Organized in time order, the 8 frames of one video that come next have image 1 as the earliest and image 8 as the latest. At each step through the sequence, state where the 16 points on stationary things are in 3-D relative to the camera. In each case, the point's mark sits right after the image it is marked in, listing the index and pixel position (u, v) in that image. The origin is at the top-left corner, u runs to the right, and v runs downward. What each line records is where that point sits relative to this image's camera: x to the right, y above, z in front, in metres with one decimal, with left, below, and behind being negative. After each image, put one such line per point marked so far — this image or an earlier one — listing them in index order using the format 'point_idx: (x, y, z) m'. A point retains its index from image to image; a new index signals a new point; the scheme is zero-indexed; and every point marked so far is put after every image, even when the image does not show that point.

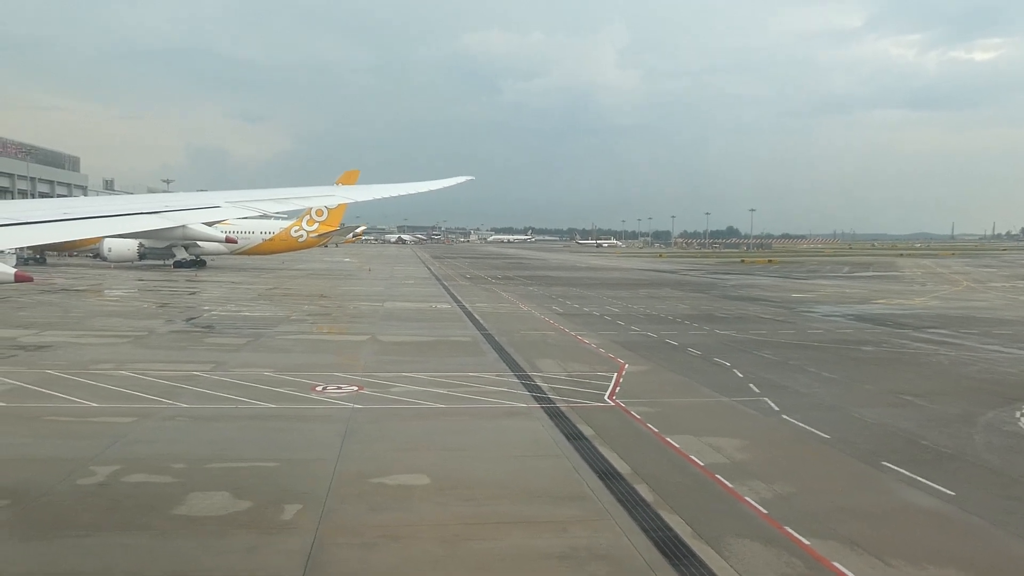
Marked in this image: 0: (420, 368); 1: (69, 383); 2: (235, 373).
0: (-1.9, -1.7, +17.0) m
1: (-7.9, -1.7, +14.7) m
2: (-5.4, -1.7, +16.2) m
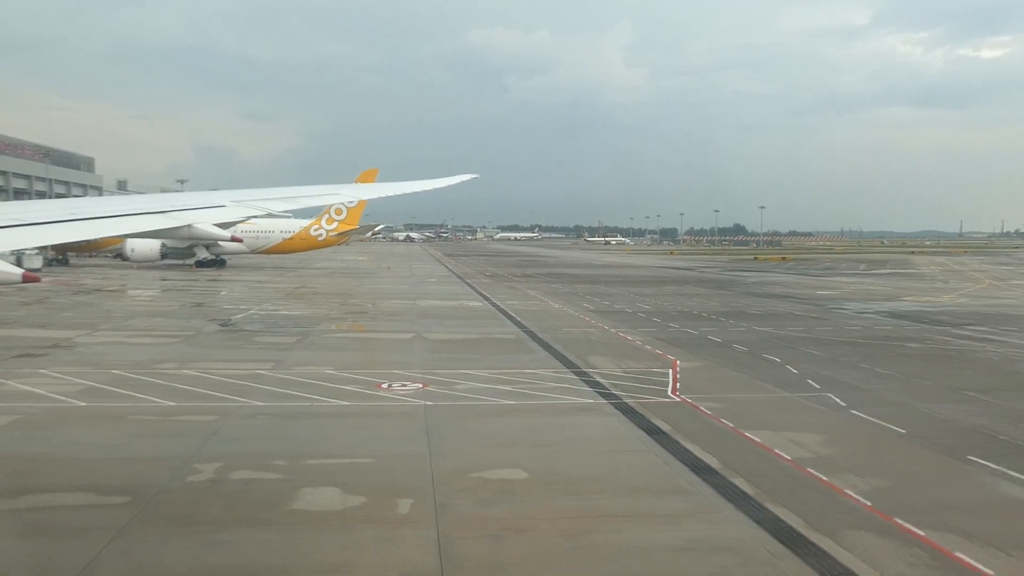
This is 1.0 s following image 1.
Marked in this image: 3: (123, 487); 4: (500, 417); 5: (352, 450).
0: (-0.7, -1.6, +17.3) m
1: (-6.8, -1.7, +14.9) m
2: (-4.3, -1.6, +16.5) m
3: (-4.4, -2.2, +9.2) m
4: (-0.2, -2.0, +12.7) m
5: (-2.1, -2.2, +10.9) m
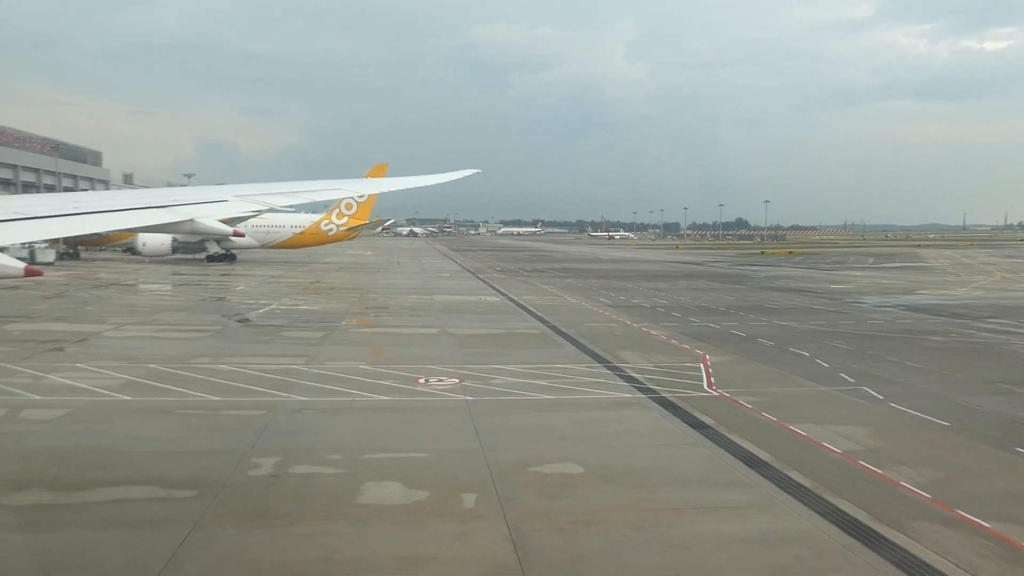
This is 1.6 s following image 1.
0: (-0.1, -1.5, +17.4) m
1: (-6.1, -1.6, +15.0) m
2: (-3.7, -1.6, +16.6) m
3: (-3.7, -2.2, +9.4) m
4: (+0.5, -1.9, +12.9) m
5: (-1.4, -2.1, +11.1) m
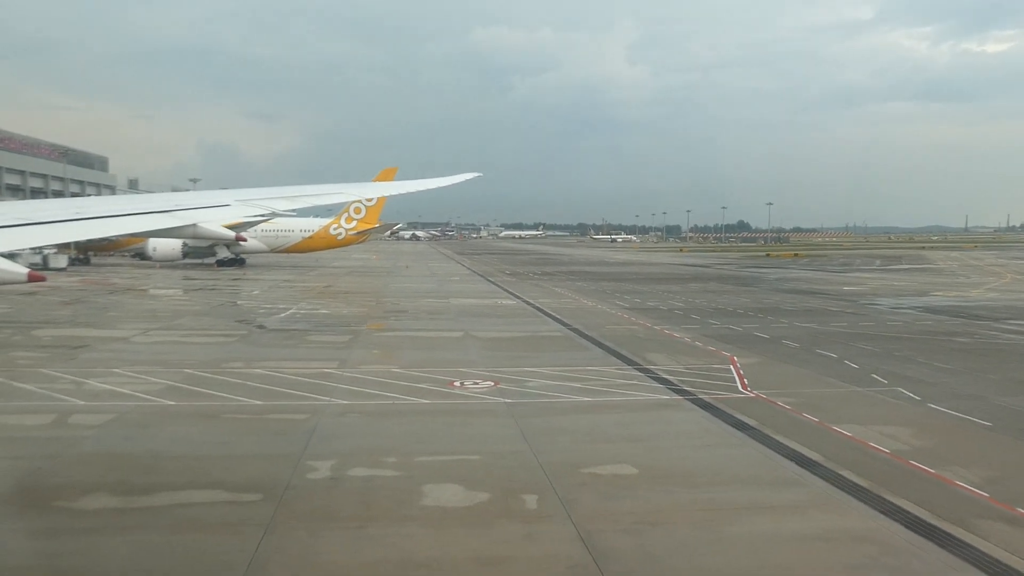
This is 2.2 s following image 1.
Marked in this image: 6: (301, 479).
0: (+0.5, -1.6, +17.5) m
1: (-5.5, -1.7, +15.1) m
2: (-3.0, -1.7, +16.7) m
3: (-3.0, -2.3, +9.5) m
4: (+1.2, -2.0, +13.0) m
5: (-0.8, -2.2, +11.2) m
6: (-2.5, -2.3, +9.7) m
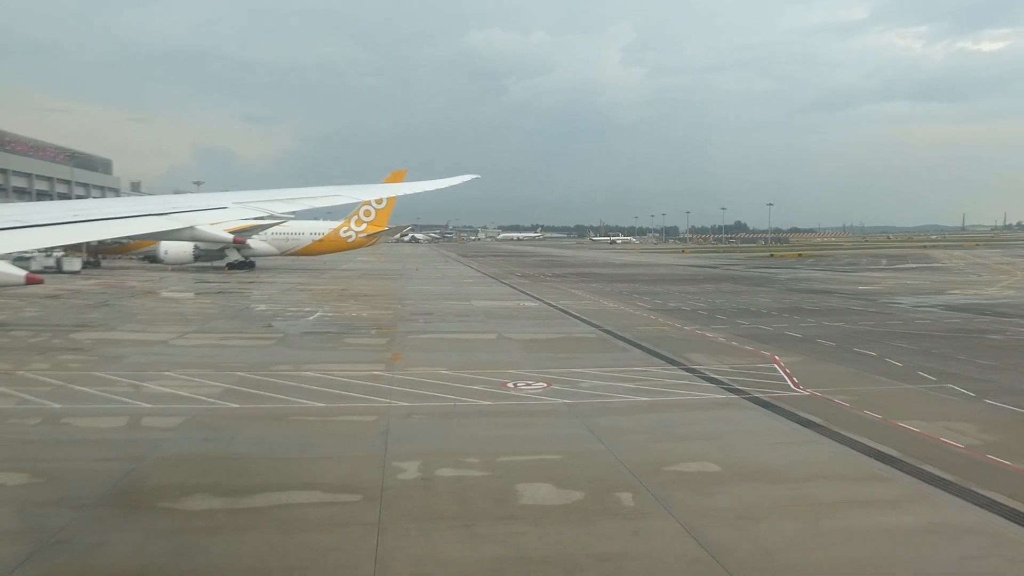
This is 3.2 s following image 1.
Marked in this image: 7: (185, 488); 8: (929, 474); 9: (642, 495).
0: (+1.5, -1.6, +17.7) m
1: (-4.5, -1.8, +15.2) m
2: (-2.0, -1.7, +16.8) m
3: (-2.0, -2.3, +9.6) m
4: (+2.2, -2.0, +13.1) m
5: (+0.3, -2.2, +11.3) m
6: (-1.4, -2.3, +9.8) m
7: (-3.7, -2.3, +9.3) m
8: (+4.9, -2.2, +9.7) m
9: (+1.5, -2.3, +9.3) m
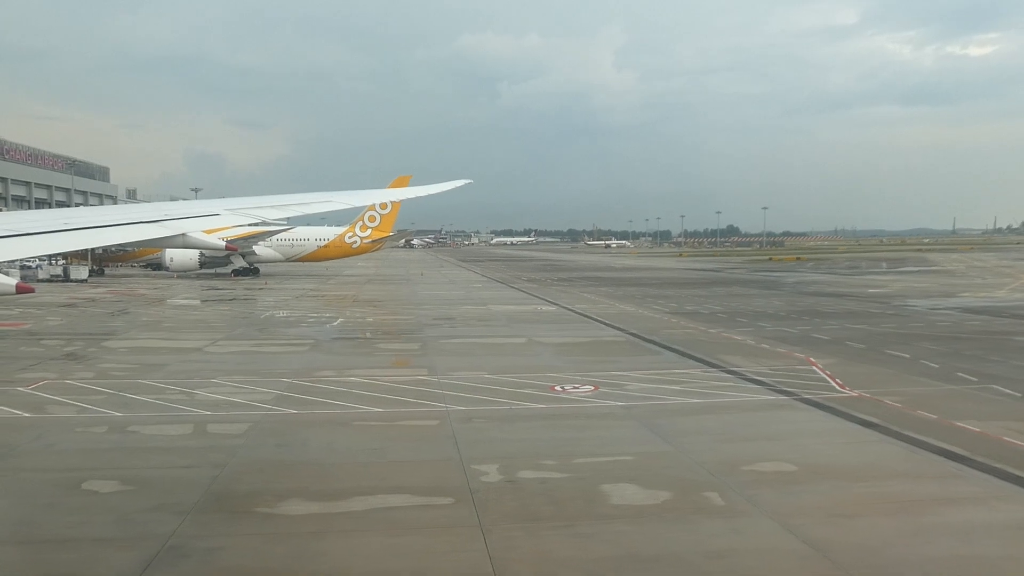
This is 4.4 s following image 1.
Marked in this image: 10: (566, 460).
0: (+2.4, -1.7, +17.9) m
1: (-3.6, -1.9, +15.3) m
2: (-1.2, -1.8, +16.9) m
3: (-0.9, -2.4, +9.7) m
4: (+3.1, -2.1, +13.3) m
5: (+1.3, -2.3, +11.5) m
6: (-0.4, -2.4, +9.9) m
7: (-2.7, -2.4, +9.4) m
8: (+5.9, -2.2, +9.9) m
9: (+2.5, -2.4, +9.4) m
10: (+0.7, -2.3, +10.9) m
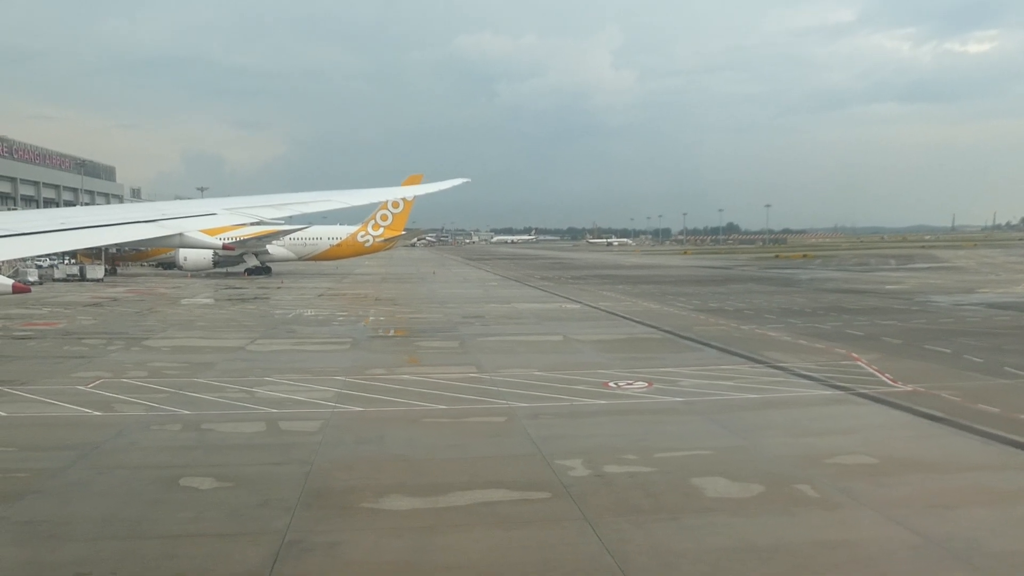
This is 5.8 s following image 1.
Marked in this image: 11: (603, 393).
0: (+3.4, -1.7, +18.0) m
1: (-2.5, -1.9, +15.3) m
2: (-0.1, -1.8, +17.0) m
3: (+0.2, -2.3, +9.8) m
4: (+4.2, -2.0, +13.5) m
5: (+2.3, -2.2, +11.6) m
6: (+0.7, -2.3, +10.0) m
7: (-1.6, -2.3, +9.5) m
8: (+7.0, -2.2, +10.1) m
9: (+3.6, -2.3, +9.6) m
10: (+1.8, -2.2, +11.0) m
11: (+1.7, -1.9, +15.1) m
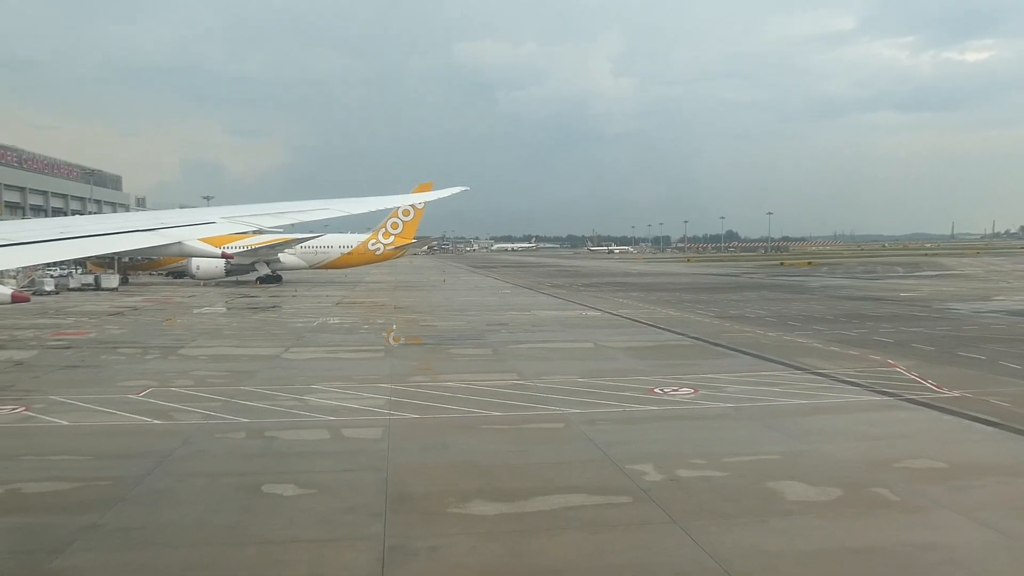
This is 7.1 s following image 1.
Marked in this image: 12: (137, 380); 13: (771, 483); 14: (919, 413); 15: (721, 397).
0: (+4.2, -1.8, +18.1) m
1: (-1.6, -2.0, +15.4) m
2: (+0.7, -1.9, +17.1) m
3: (+1.1, -2.4, +9.9) m
4: (+5.1, -2.1, +13.6) m
5: (+3.3, -2.3, +11.7) m
6: (+1.6, -2.4, +10.1) m
7: (-0.6, -2.4, +9.5) m
8: (+8.0, -2.2, +10.2) m
9: (+4.6, -2.4, +9.7) m
10: (+2.7, -2.3, +11.1) m
11: (+2.6, -2.1, +15.2) m
12: (-7.5, -1.8, +16.3) m
13: (+3.2, -2.4, +10.1) m
14: (+6.7, -2.1, +13.5) m
15: (+3.9, -2.1, +15.3) m
